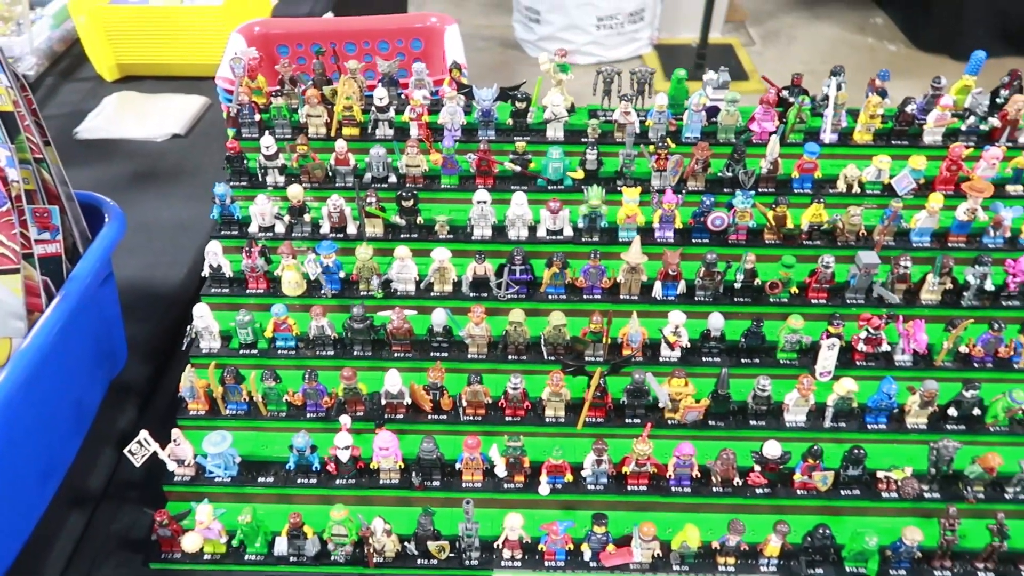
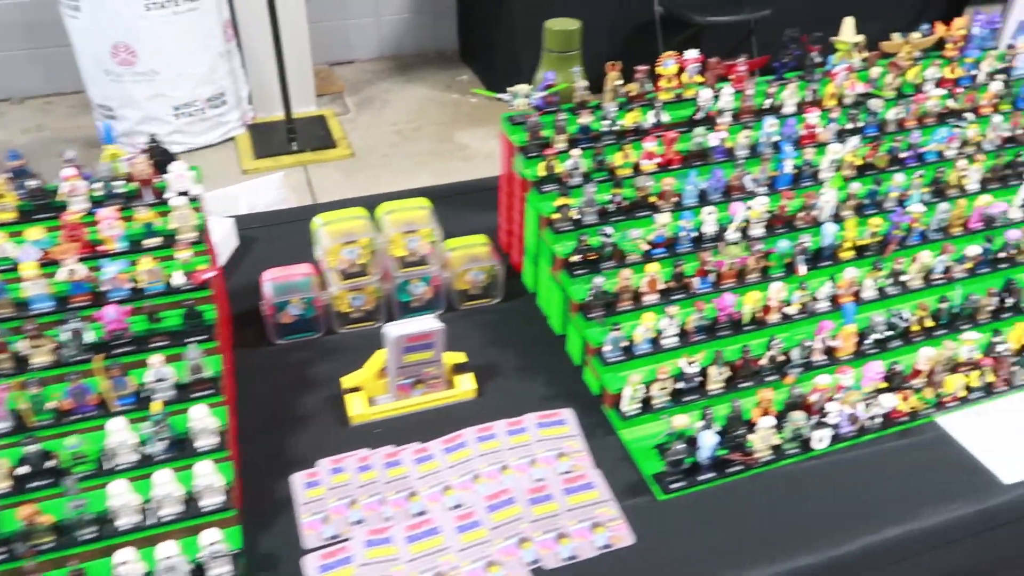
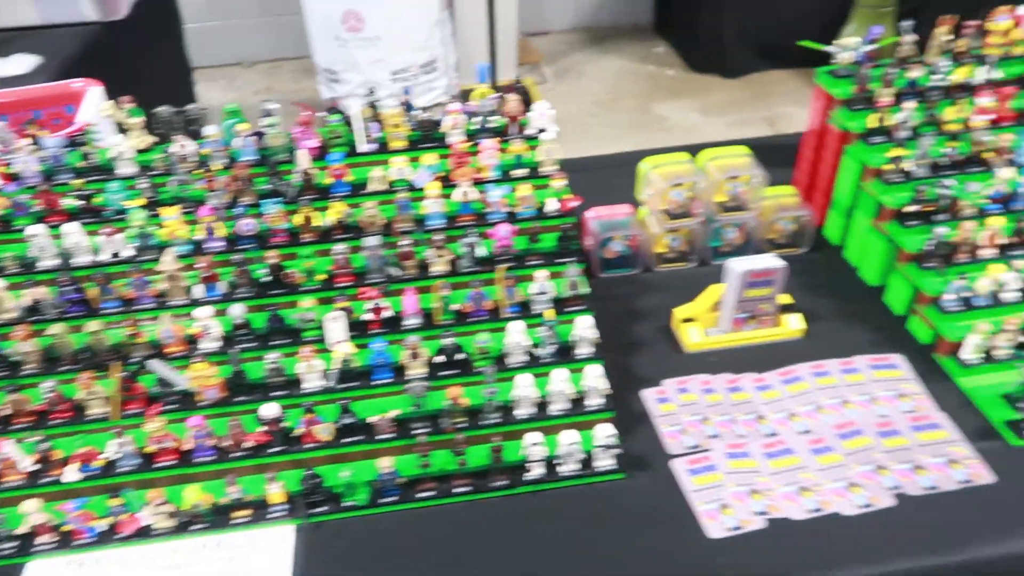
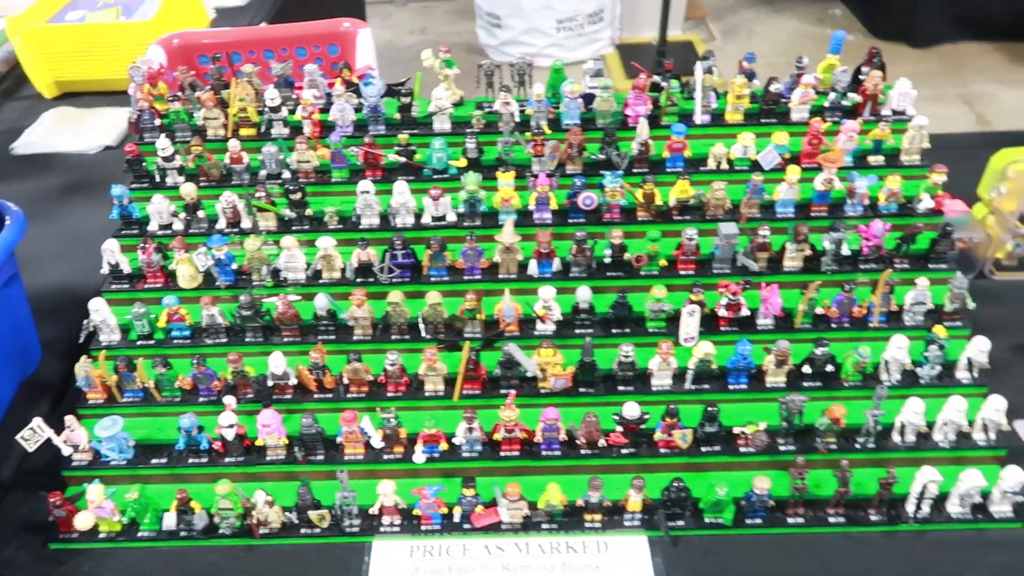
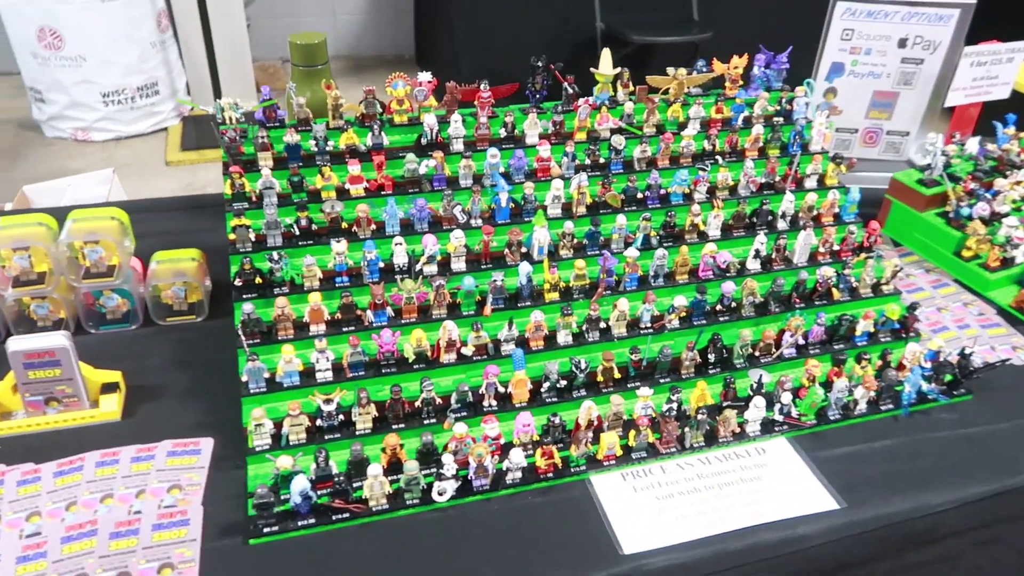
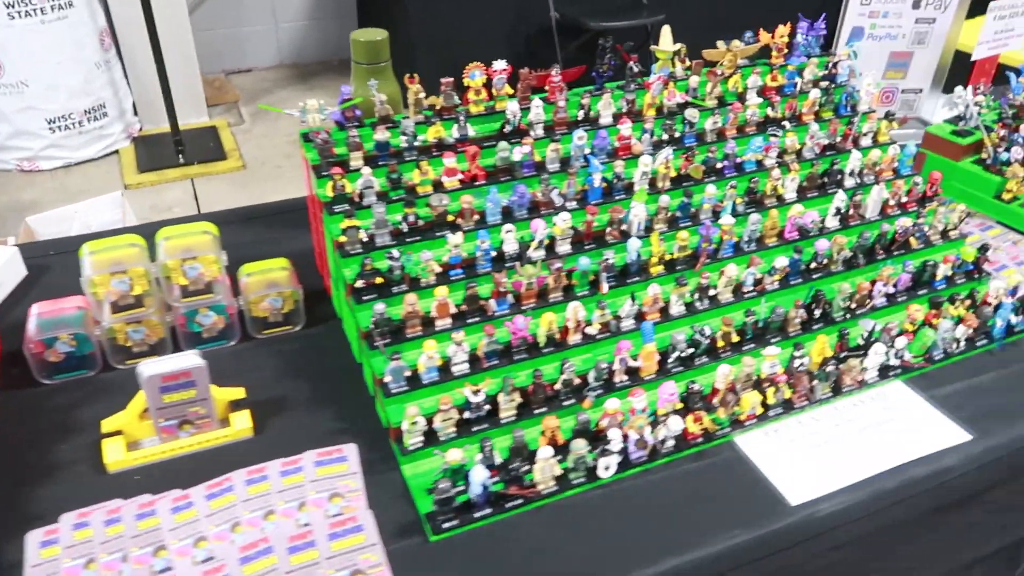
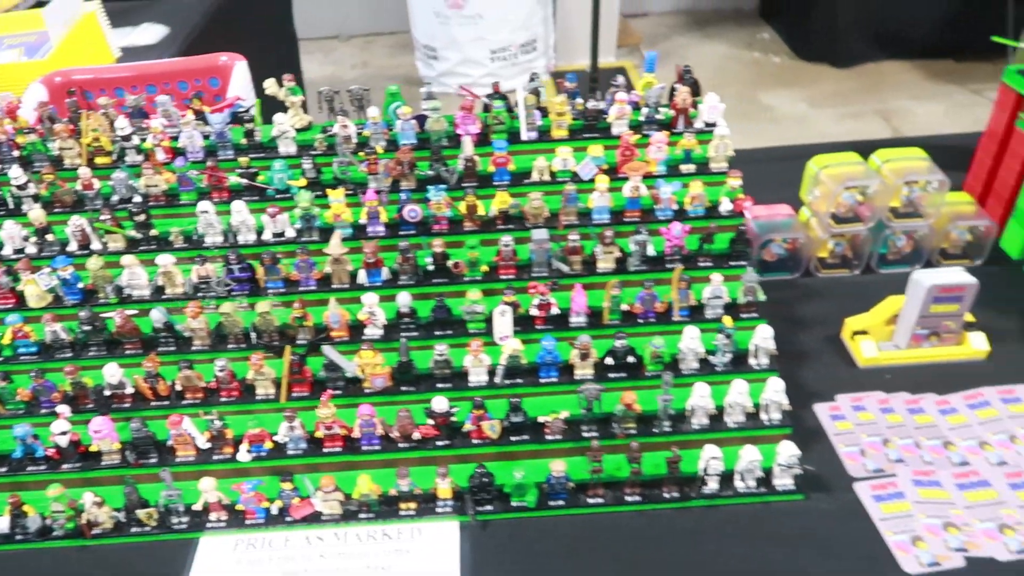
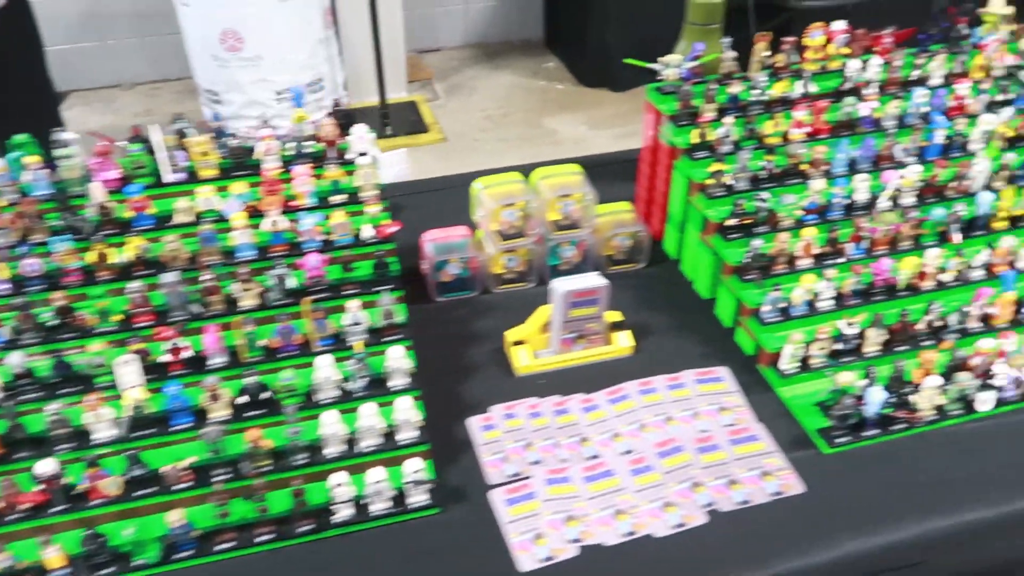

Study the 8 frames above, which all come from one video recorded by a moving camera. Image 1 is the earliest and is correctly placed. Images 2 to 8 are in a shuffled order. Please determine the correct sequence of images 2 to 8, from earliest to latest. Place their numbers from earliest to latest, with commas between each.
4, 7, 3, 8, 2, 6, 5
